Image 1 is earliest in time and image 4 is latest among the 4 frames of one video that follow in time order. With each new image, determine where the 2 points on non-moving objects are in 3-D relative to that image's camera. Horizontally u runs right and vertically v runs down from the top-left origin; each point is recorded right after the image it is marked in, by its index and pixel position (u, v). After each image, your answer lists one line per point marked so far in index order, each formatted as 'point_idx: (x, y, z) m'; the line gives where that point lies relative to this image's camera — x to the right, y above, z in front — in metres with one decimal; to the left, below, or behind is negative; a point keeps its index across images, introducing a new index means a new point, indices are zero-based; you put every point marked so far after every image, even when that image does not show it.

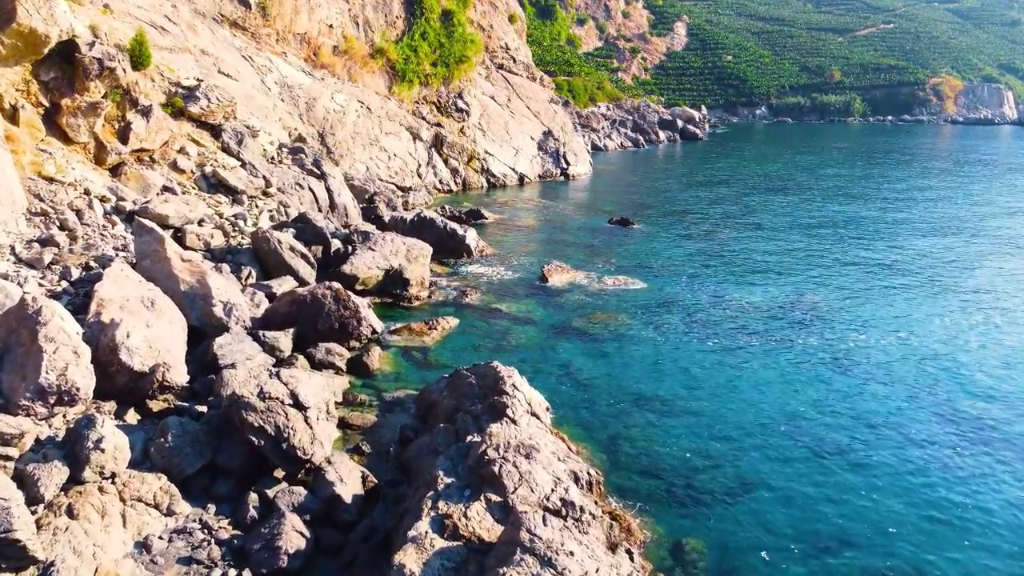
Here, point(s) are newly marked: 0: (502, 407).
0: (-0.2, -2.4, +14.4) m
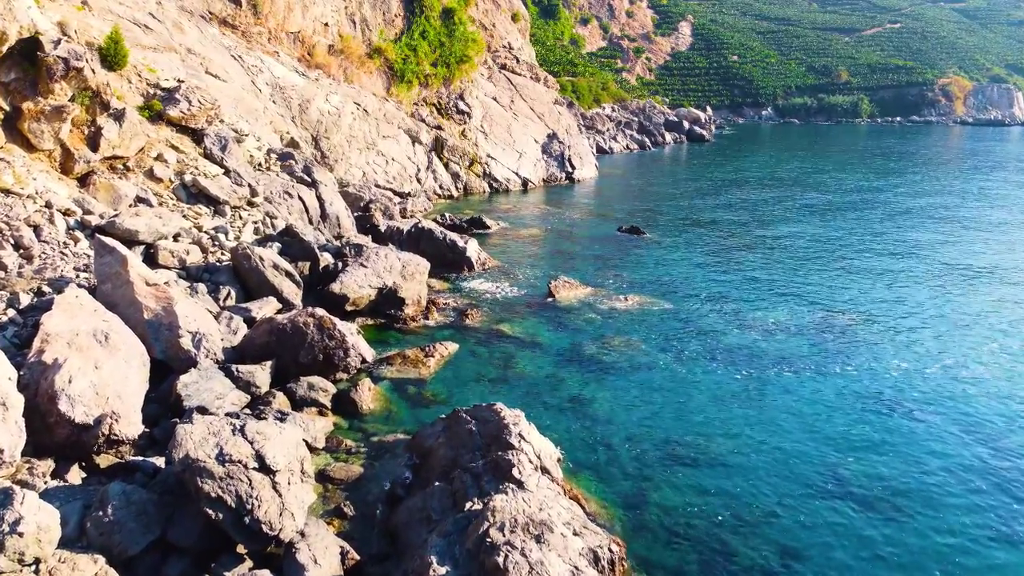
0: (-0.1, -3.1, +12.3) m
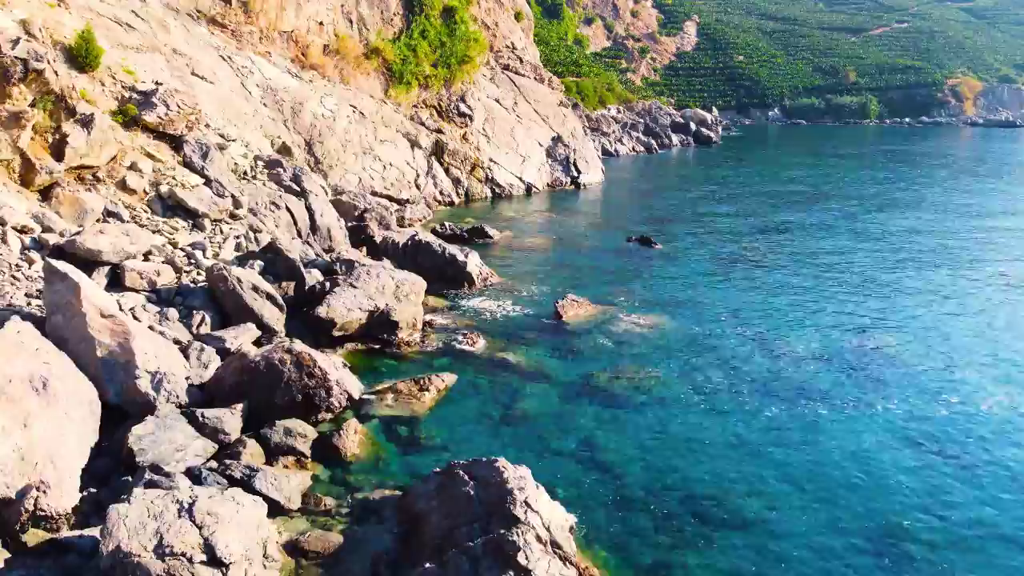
0: (0.0, -3.7, +10.2) m
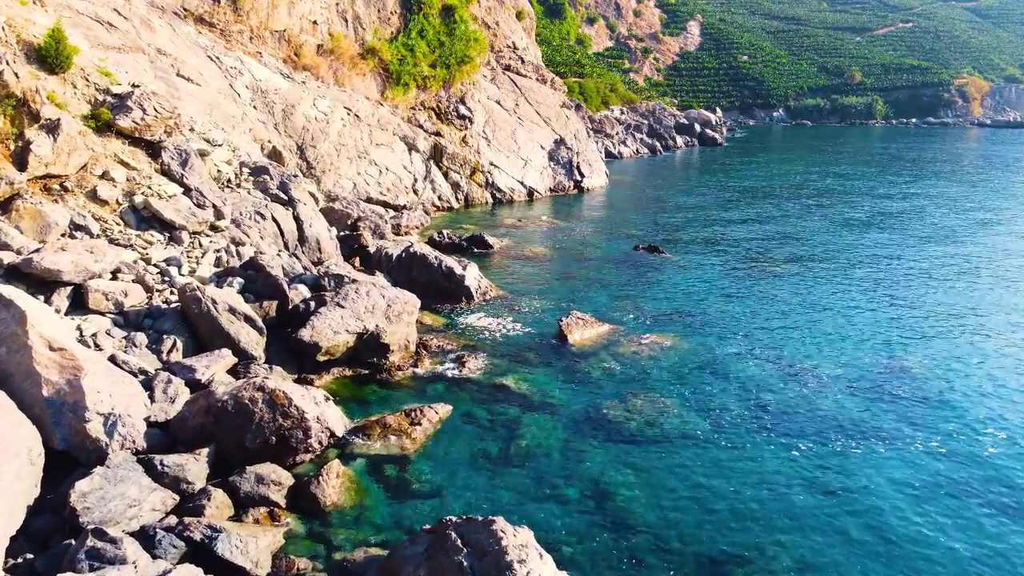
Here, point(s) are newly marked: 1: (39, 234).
0: (0.0, -4.3, +8.5) m
1: (-12.3, +1.4, +18.6) m
